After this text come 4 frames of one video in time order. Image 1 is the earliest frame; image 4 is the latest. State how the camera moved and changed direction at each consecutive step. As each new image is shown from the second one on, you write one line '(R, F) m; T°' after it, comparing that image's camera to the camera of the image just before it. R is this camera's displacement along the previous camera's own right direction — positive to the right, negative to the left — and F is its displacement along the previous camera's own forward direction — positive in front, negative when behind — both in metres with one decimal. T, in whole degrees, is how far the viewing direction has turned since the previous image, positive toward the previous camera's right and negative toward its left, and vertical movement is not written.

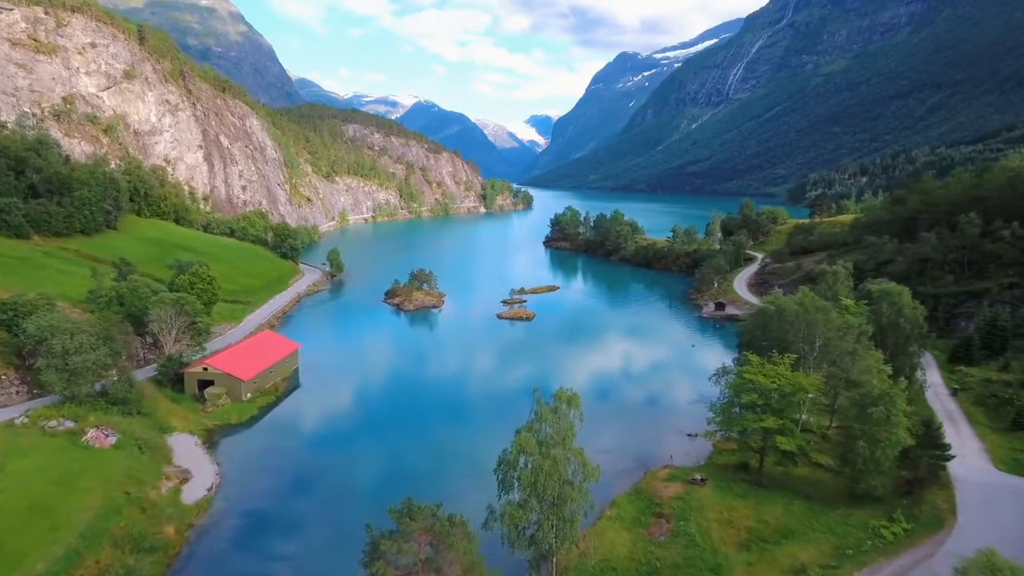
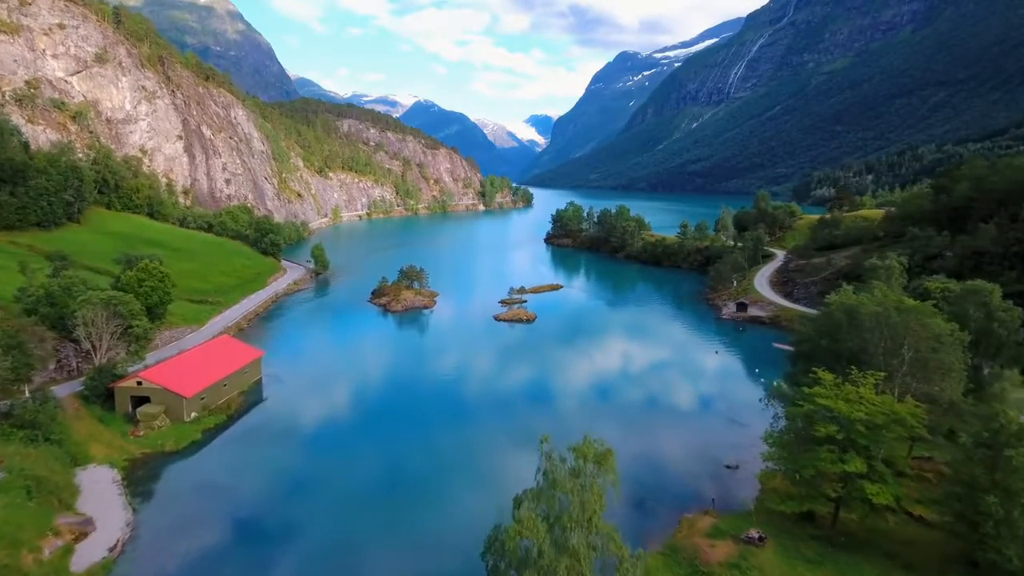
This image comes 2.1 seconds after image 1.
(+0.1, +7.6) m; 0°
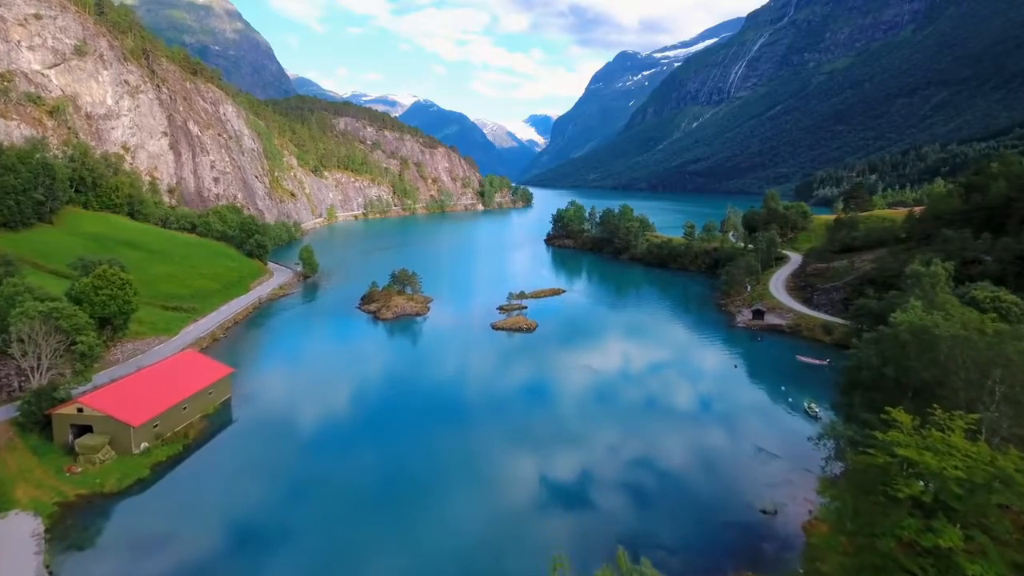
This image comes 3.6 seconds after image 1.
(0.0, +4.9) m; 0°
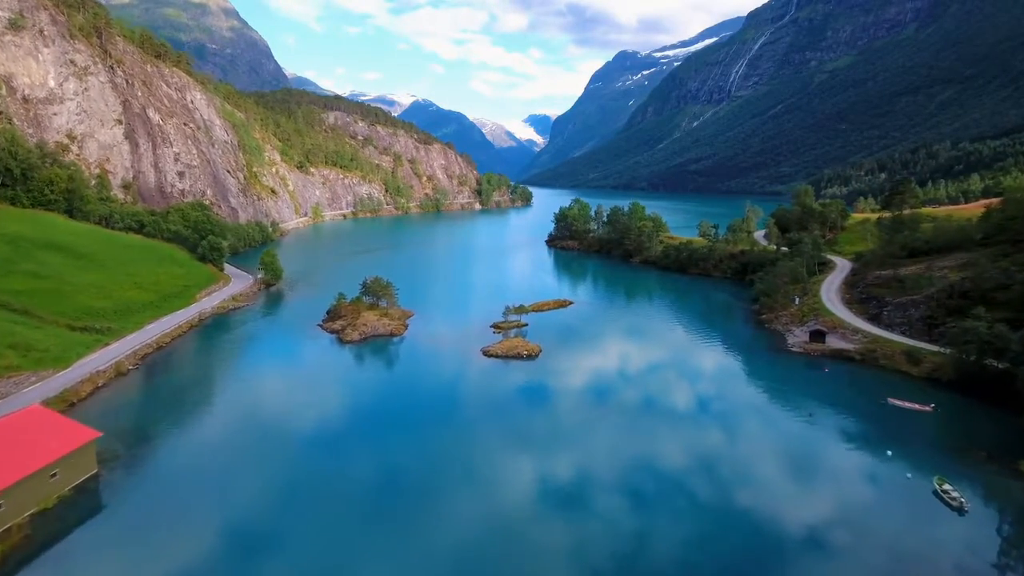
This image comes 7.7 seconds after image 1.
(+0.1, +12.8) m; 0°
